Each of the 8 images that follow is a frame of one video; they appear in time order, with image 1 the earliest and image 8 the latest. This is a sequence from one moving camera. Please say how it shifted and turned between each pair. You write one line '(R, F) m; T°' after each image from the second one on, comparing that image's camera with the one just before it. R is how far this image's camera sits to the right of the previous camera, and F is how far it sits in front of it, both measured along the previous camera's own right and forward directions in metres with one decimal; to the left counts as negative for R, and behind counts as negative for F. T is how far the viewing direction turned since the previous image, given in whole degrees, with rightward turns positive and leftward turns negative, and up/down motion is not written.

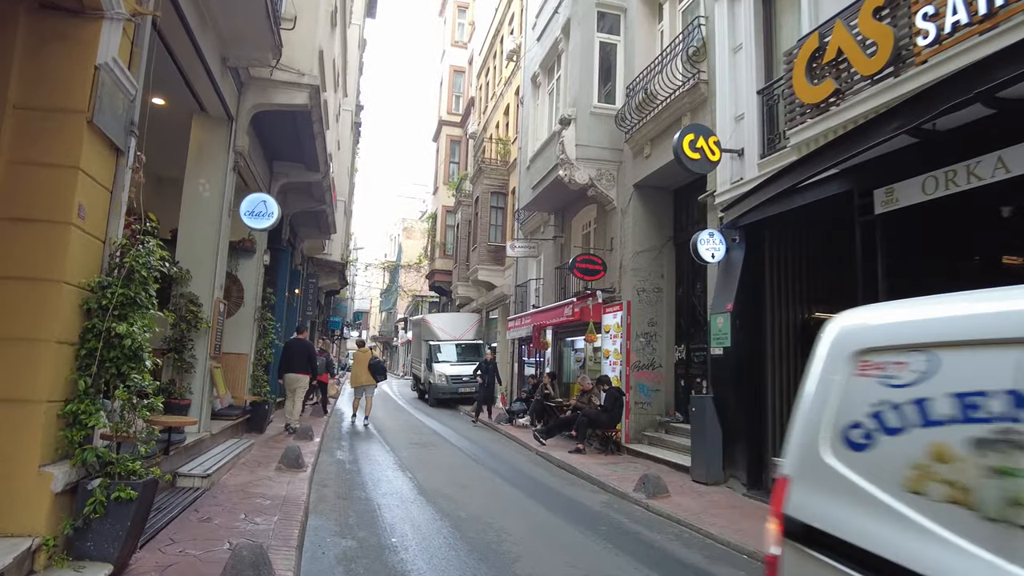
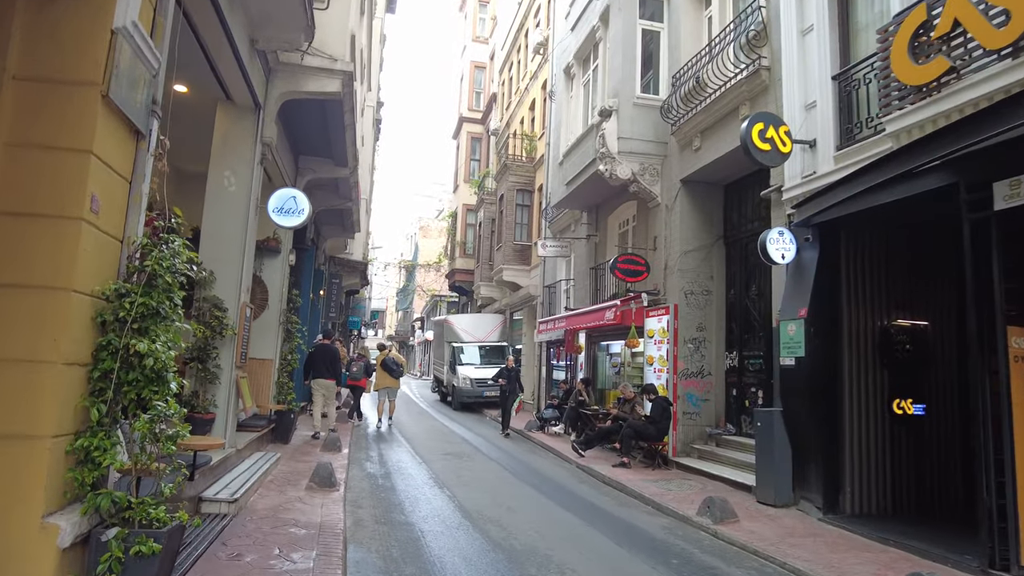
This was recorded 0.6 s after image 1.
(-0.4, +0.7) m; -1°
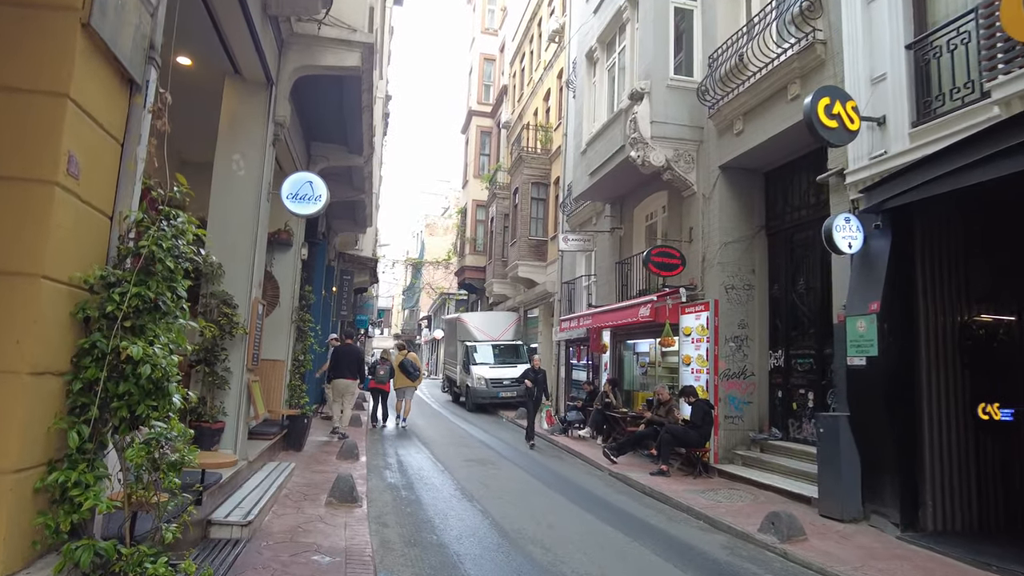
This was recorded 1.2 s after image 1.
(-0.4, +0.7) m; 0°
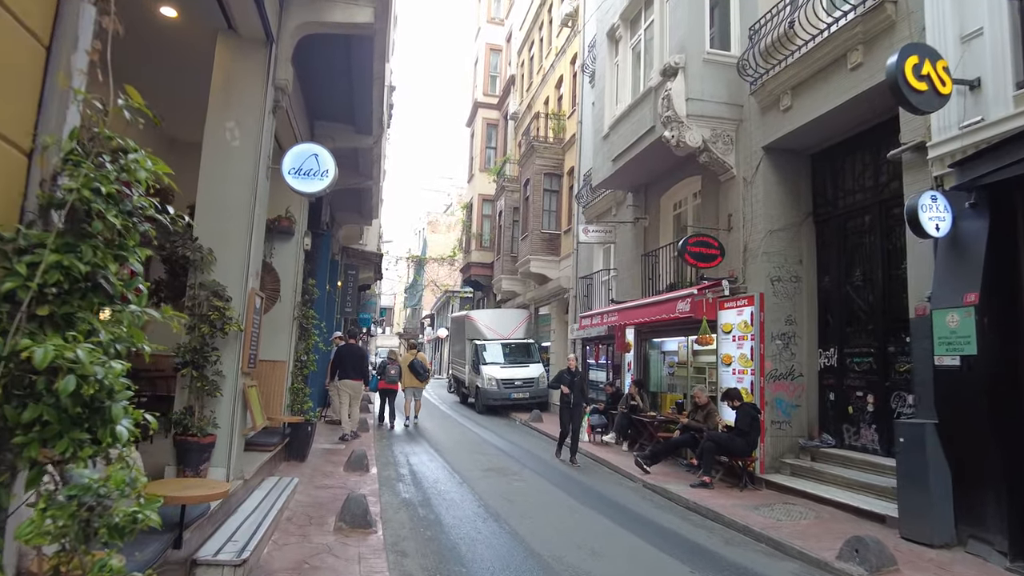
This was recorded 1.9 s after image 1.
(-0.3, +1.0) m; 0°
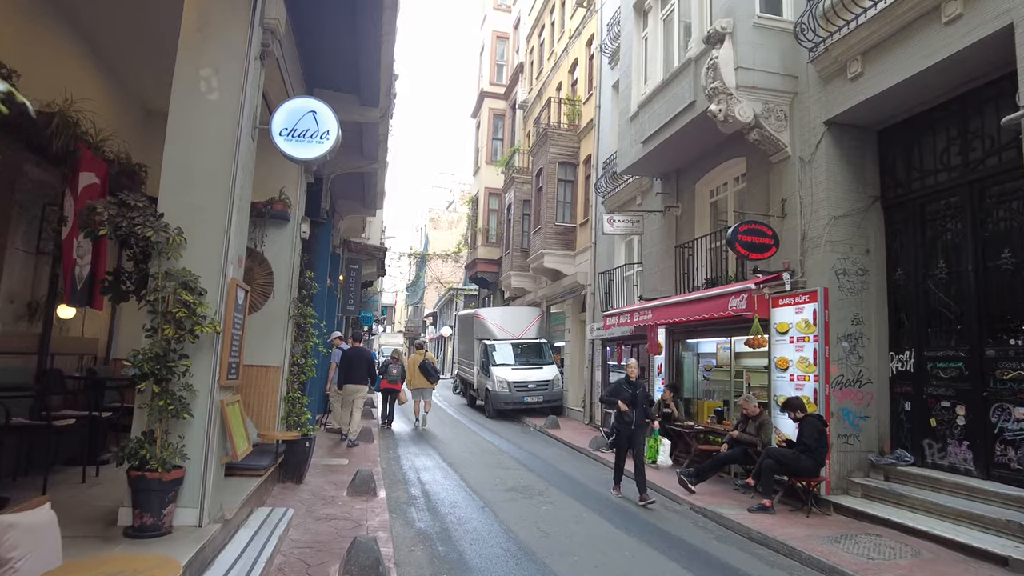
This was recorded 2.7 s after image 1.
(-0.4, +1.2) m; 0°
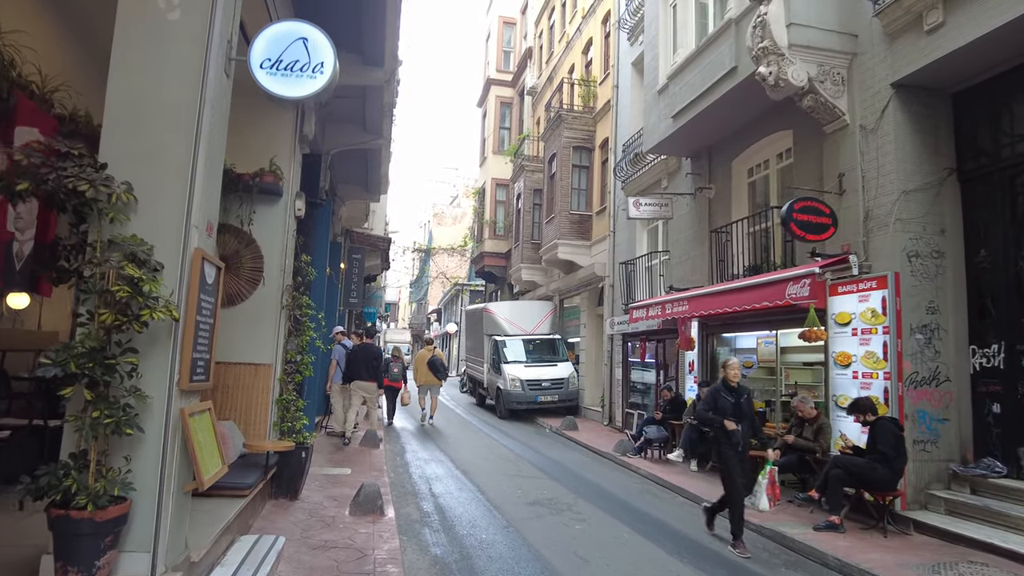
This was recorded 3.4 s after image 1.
(-0.3, +1.1) m; 0°
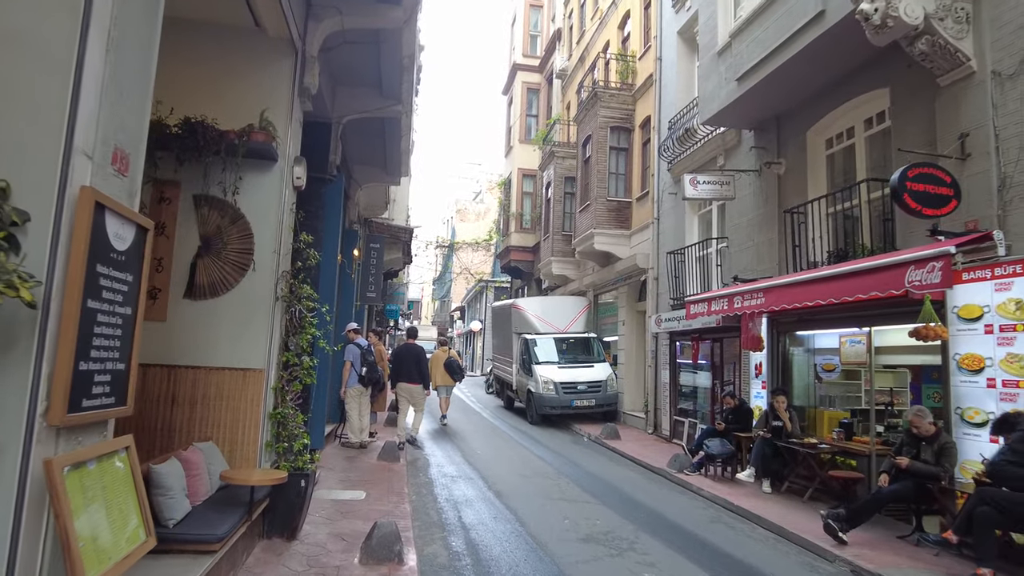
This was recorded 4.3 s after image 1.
(-0.2, +1.4) m; -2°
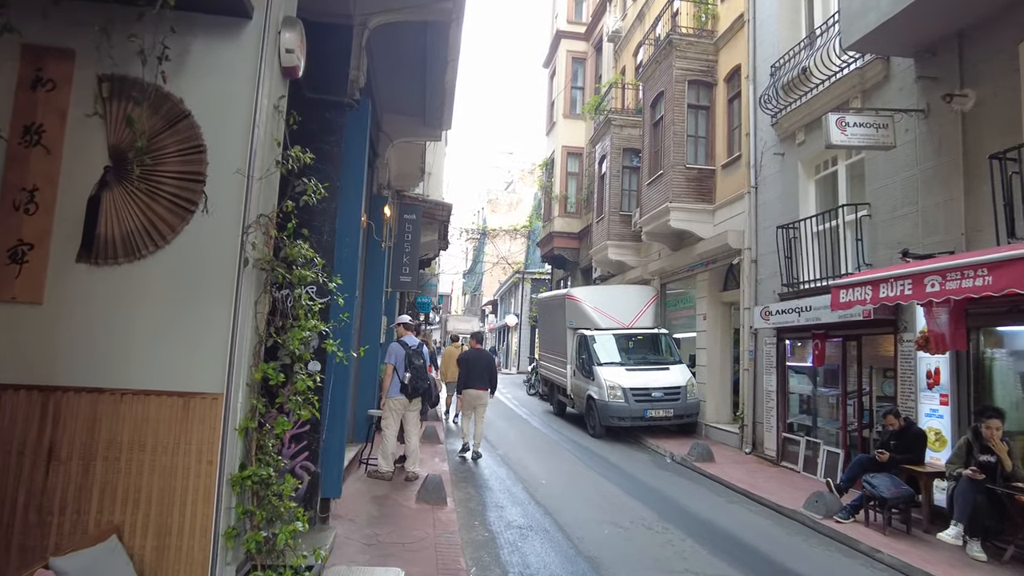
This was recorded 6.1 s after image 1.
(-0.6, +2.5) m; -2°
